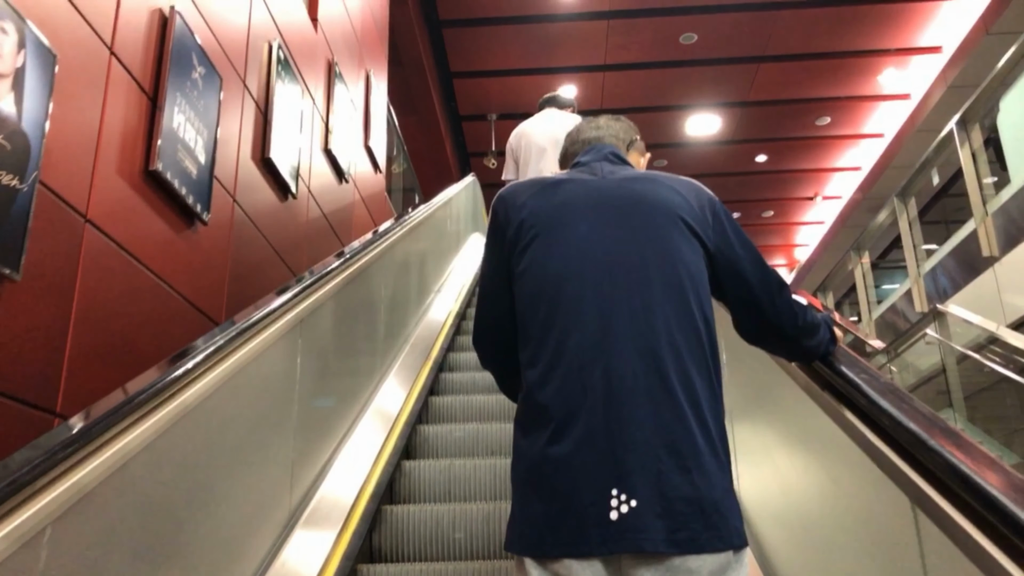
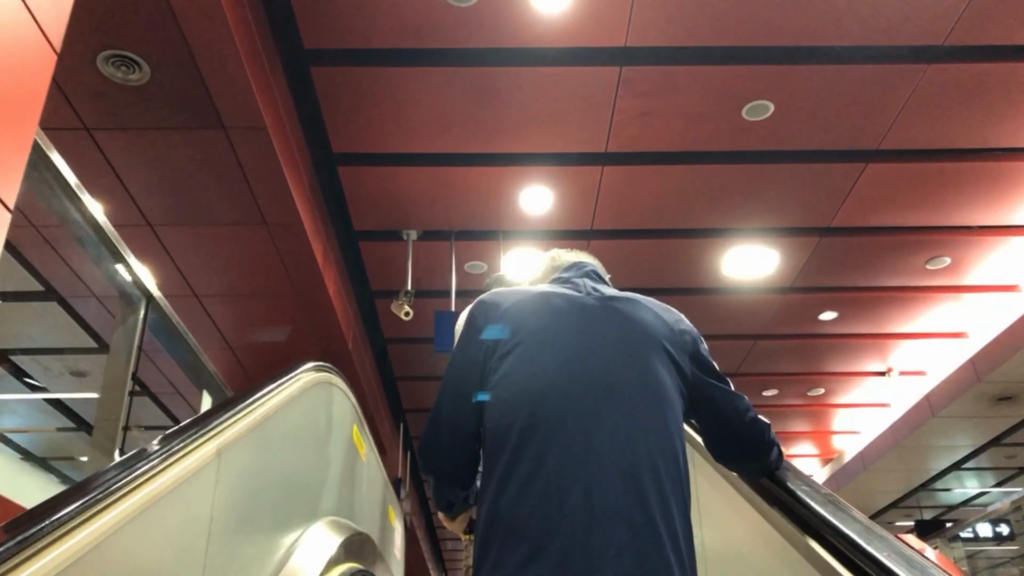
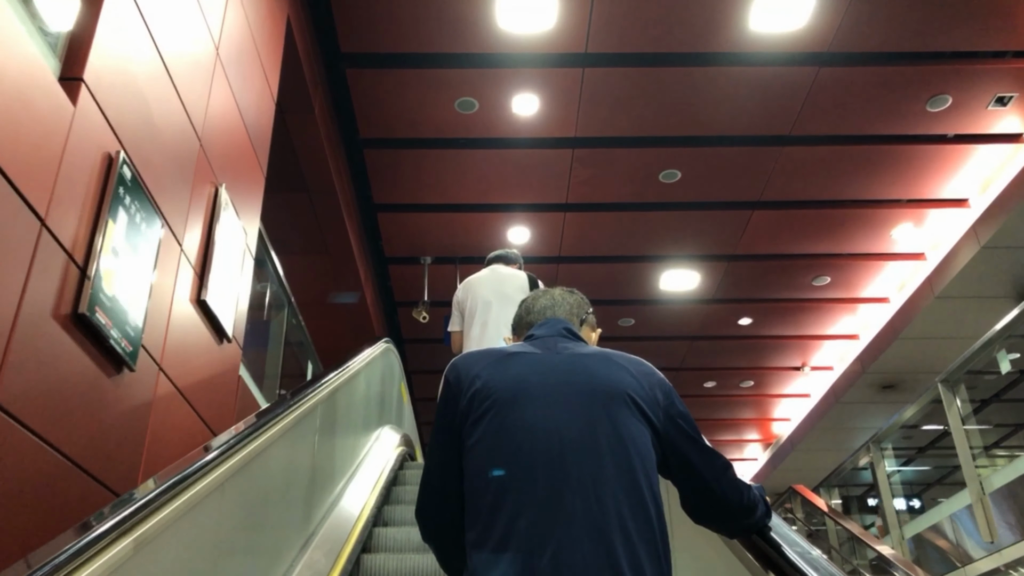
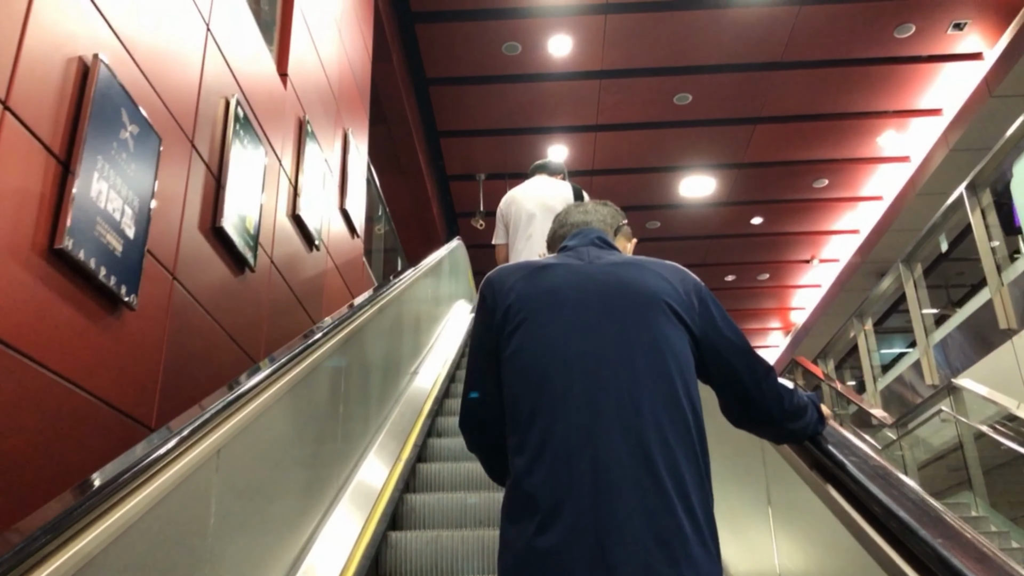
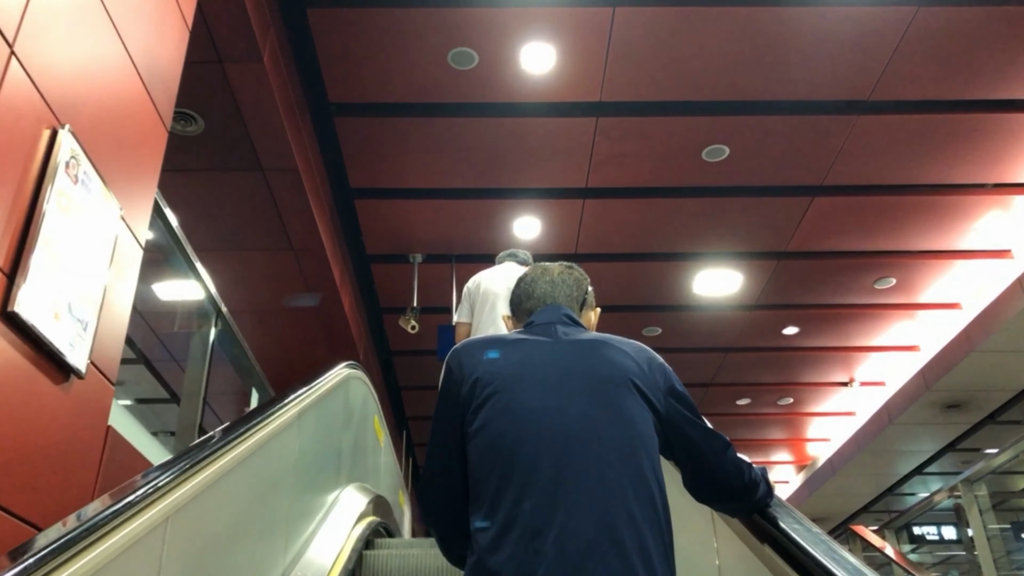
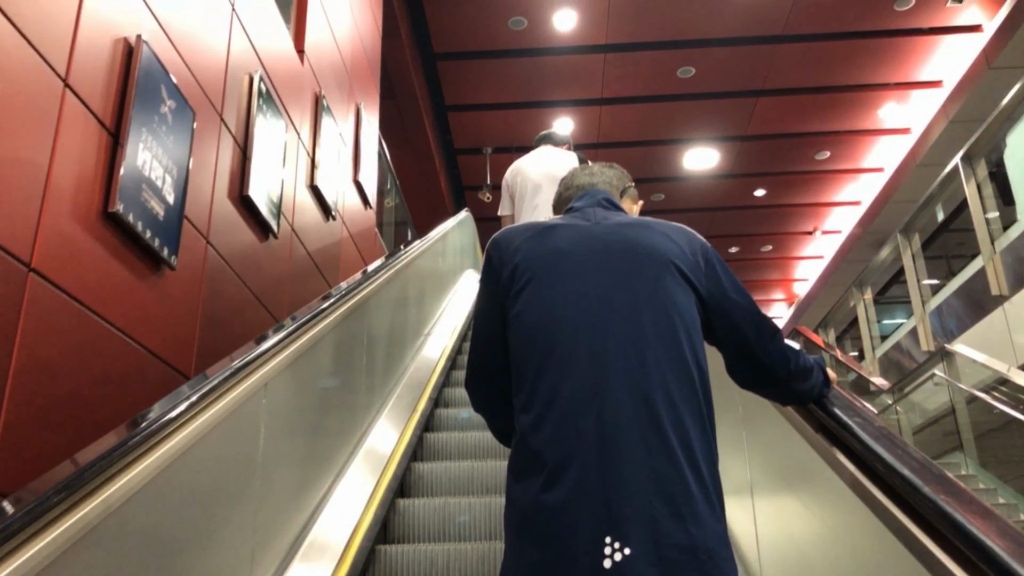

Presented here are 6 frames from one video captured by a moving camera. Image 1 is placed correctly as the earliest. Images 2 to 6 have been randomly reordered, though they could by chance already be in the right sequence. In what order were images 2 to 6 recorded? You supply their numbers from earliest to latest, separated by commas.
6, 4, 3, 5, 2
